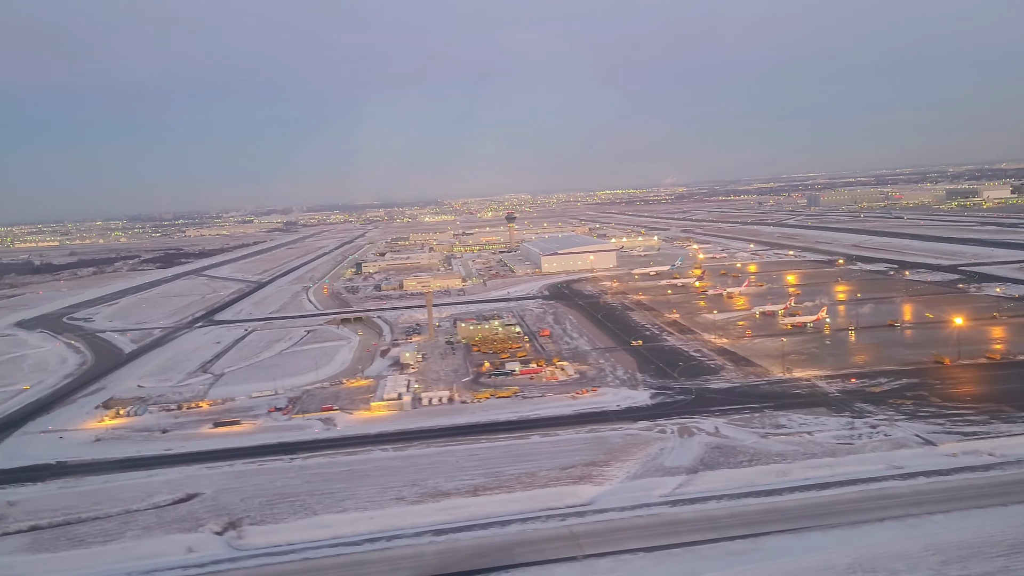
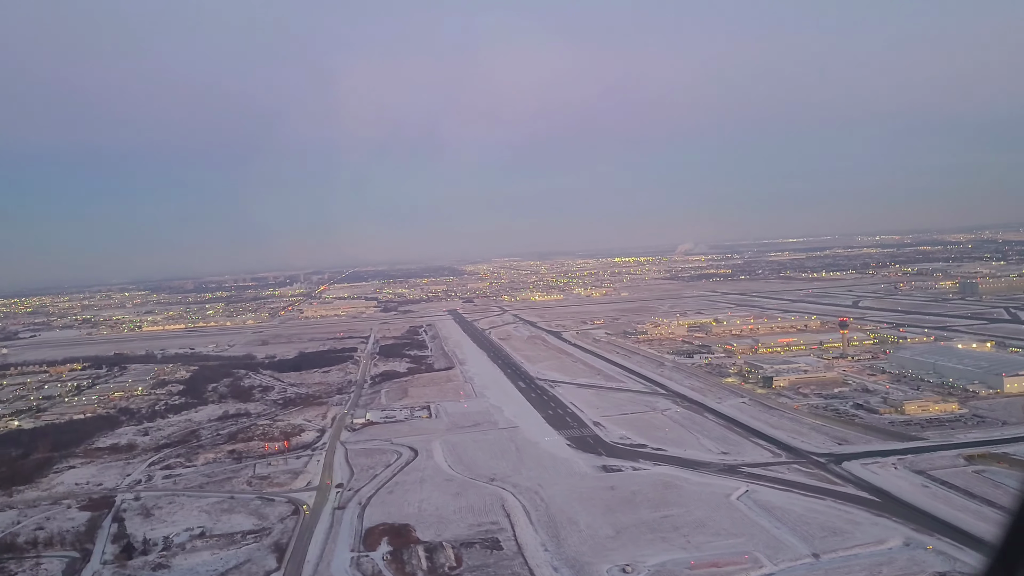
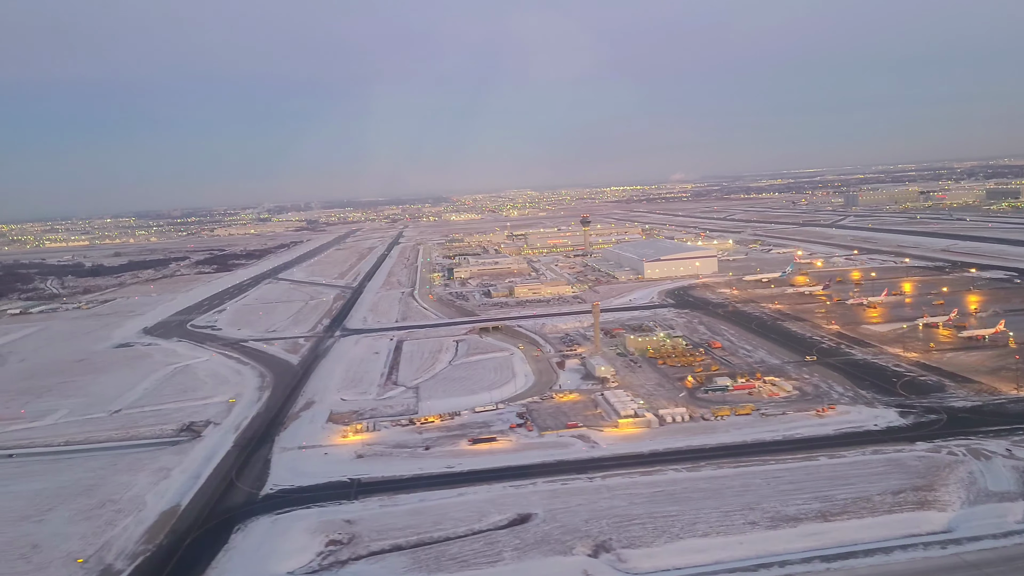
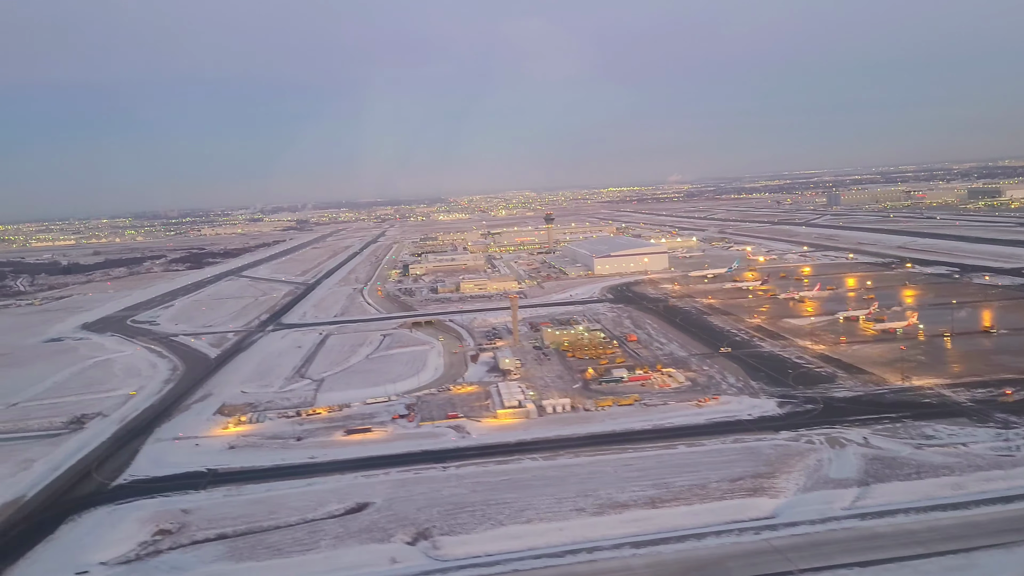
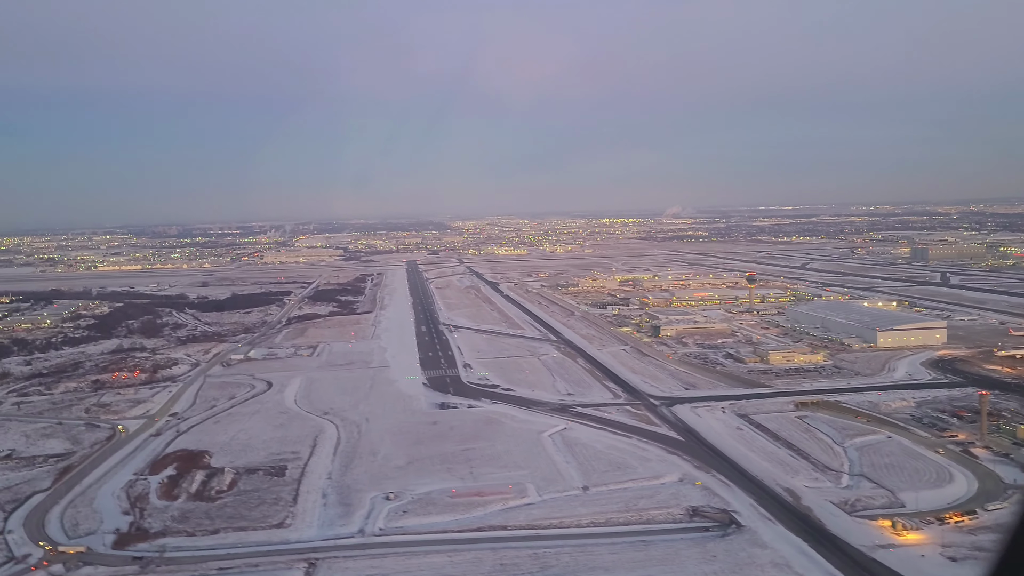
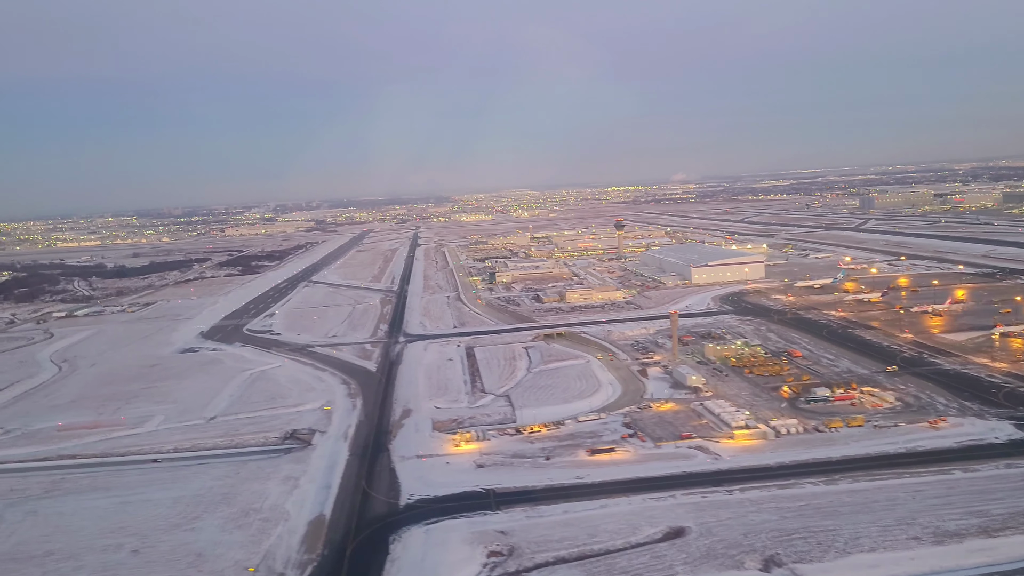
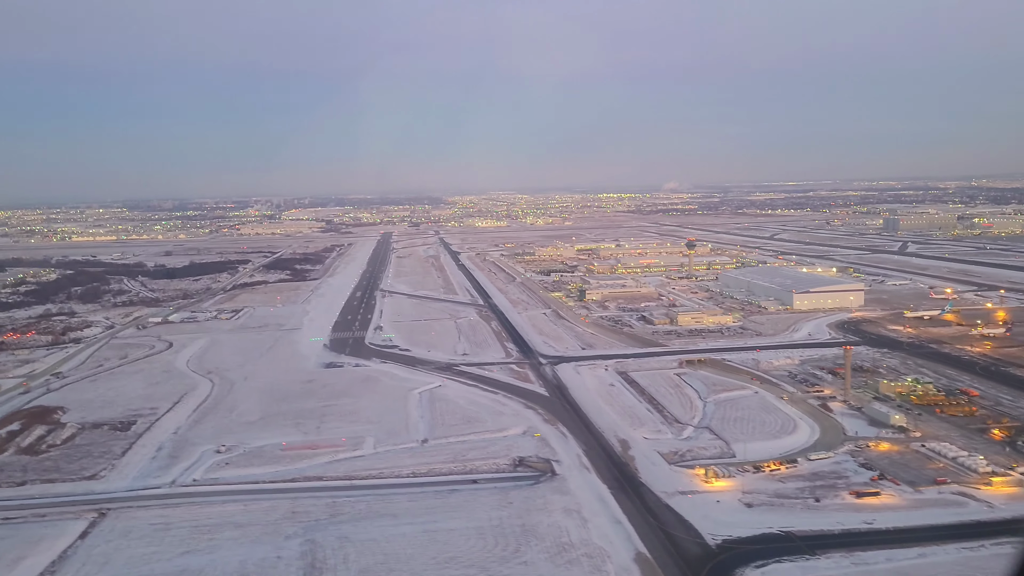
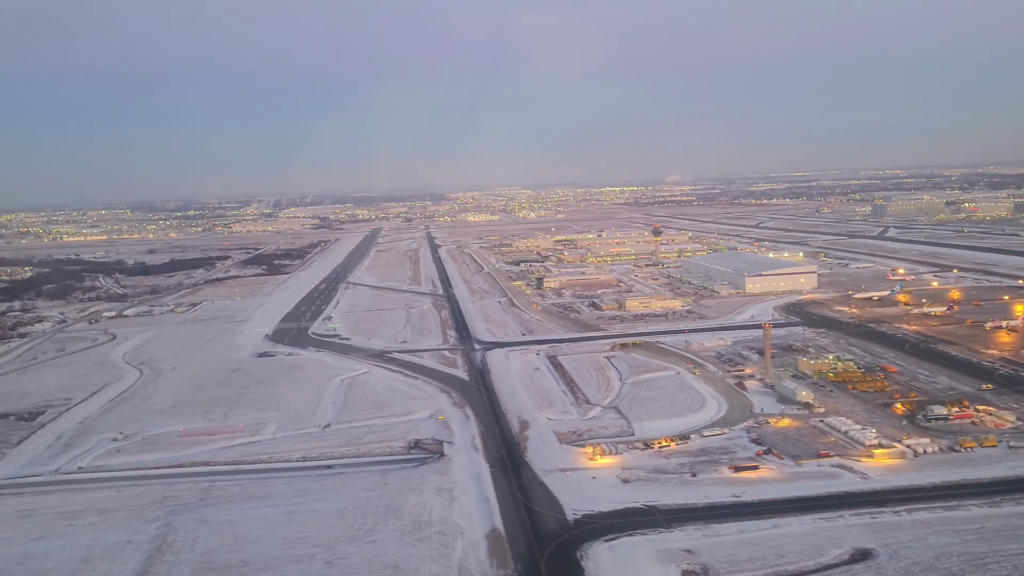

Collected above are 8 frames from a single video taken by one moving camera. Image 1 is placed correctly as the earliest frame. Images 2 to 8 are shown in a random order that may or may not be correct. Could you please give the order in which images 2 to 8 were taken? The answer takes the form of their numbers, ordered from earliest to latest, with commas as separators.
4, 3, 6, 8, 7, 5, 2
